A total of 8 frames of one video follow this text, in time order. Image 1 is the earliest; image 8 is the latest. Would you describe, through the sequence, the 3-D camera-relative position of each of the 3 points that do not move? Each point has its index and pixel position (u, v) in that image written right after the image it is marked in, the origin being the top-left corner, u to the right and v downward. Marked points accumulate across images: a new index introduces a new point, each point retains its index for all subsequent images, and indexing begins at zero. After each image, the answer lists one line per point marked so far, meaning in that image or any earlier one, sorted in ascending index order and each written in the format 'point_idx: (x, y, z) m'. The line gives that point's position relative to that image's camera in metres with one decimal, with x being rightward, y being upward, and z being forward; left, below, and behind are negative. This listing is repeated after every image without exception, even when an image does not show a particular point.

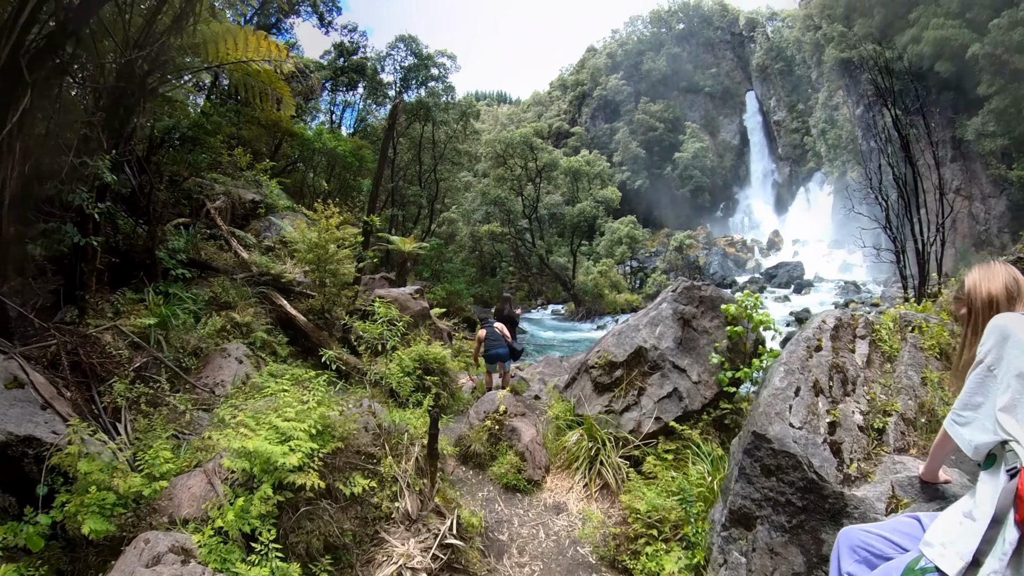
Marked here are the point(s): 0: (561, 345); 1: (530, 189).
0: (+1.3, -1.9, +13.3) m
1: (+0.7, +4.0, +18.9) m
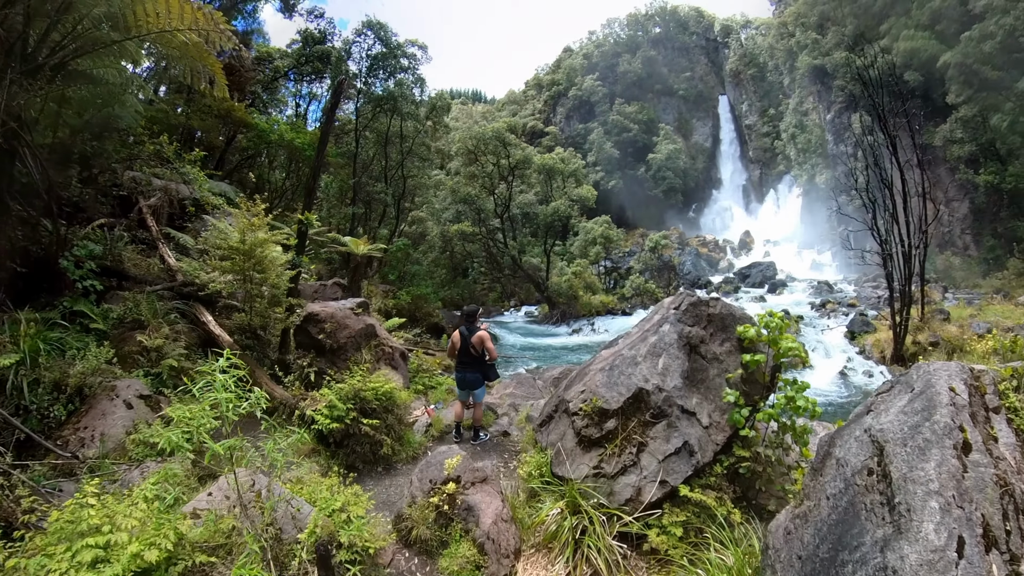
0: (+0.6, -1.9, +12.7) m
1: (-0.4, +3.9, +18.2) m
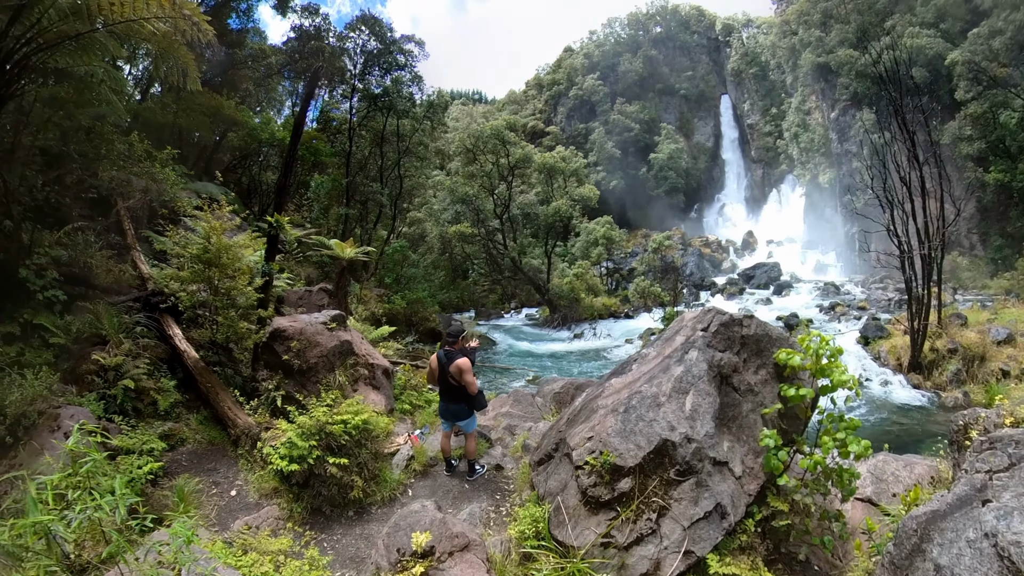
0: (+0.6, -2.0, +12.2) m
1: (-0.4, +3.8, +17.8) m
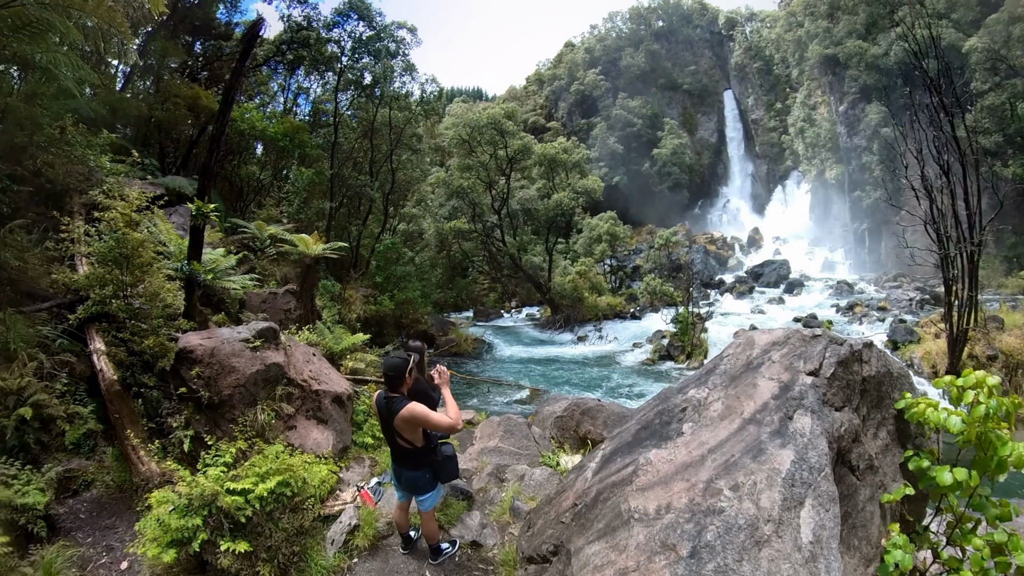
0: (+0.5, -2.0, +11.5) m
1: (-0.4, +3.8, +17.0) m
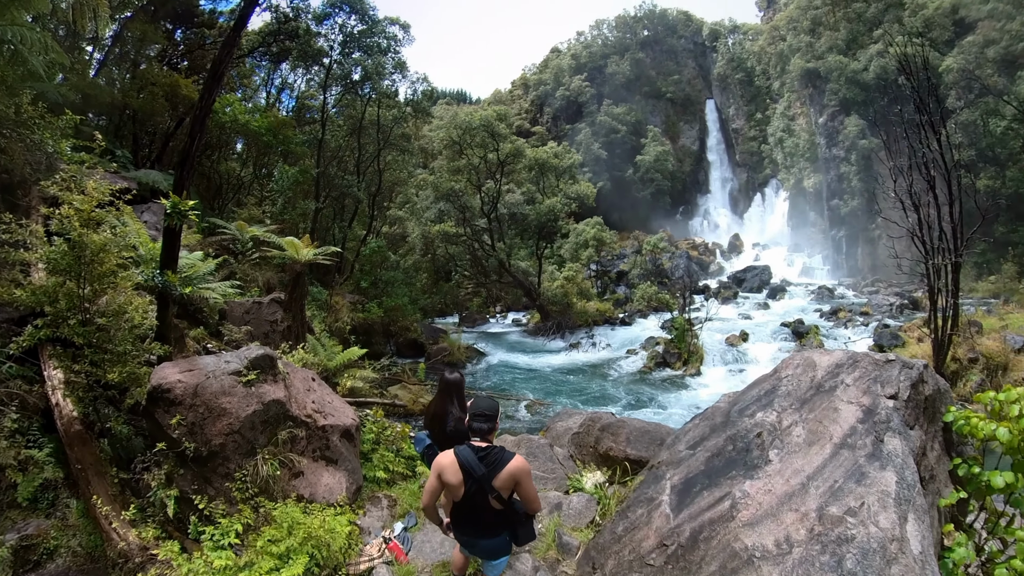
0: (+0.3, -2.2, +11.2) m
1: (-0.8, +3.7, +16.7) m
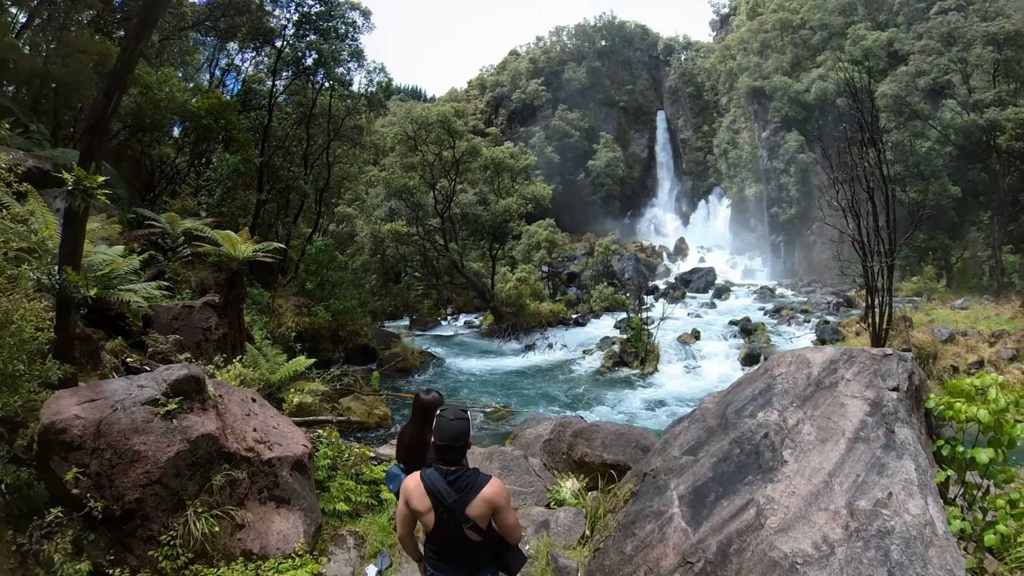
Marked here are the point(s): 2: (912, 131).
0: (-0.6, -2.2, +10.9) m
1: (-2.1, +3.6, +16.2) m
2: (+16.0, +6.3, +18.8) m
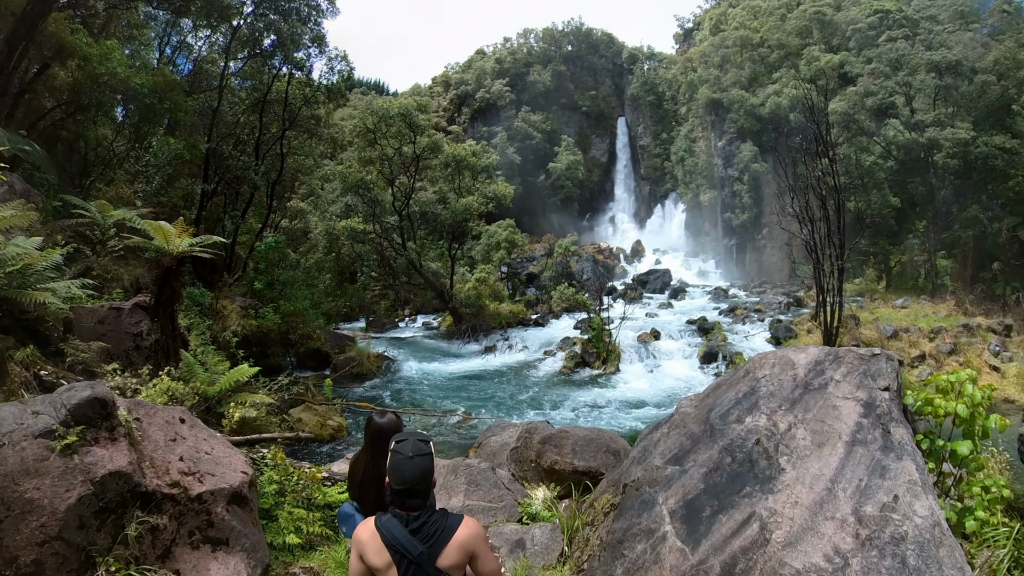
0: (-1.4, -2.2, +10.6) m
1: (-3.2, +3.6, +15.8) m
2: (+14.7, +6.0, +19.8) m
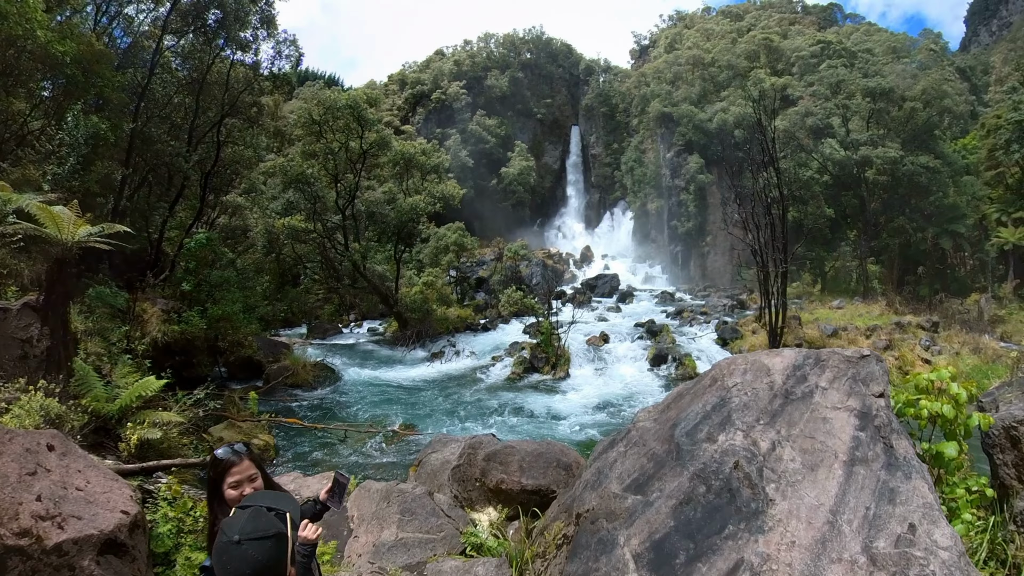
0: (-2.5, -2.3, +10.0) m
1: (-4.7, +3.5, +15.1) m
2: (+12.8, +5.6, +20.8) m
